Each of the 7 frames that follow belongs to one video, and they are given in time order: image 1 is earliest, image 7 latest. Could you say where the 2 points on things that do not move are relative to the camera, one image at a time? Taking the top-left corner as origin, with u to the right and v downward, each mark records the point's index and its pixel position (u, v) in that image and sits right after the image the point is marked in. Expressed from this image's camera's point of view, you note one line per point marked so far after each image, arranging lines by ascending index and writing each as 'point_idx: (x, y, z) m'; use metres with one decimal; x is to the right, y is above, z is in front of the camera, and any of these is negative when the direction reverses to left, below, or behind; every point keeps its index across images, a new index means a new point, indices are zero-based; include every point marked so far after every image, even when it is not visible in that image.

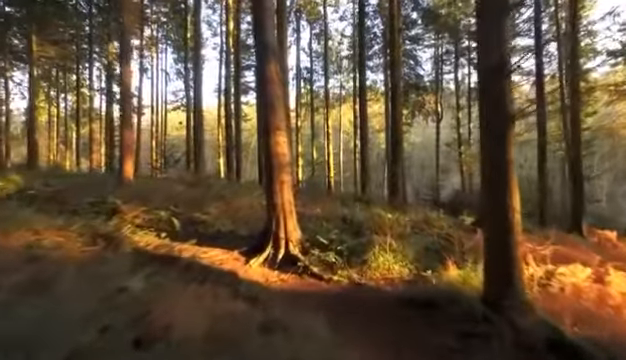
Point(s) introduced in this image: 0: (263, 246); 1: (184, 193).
0: (-0.4, -0.6, +10.9) m
1: (-1.7, -0.2, +16.4) m
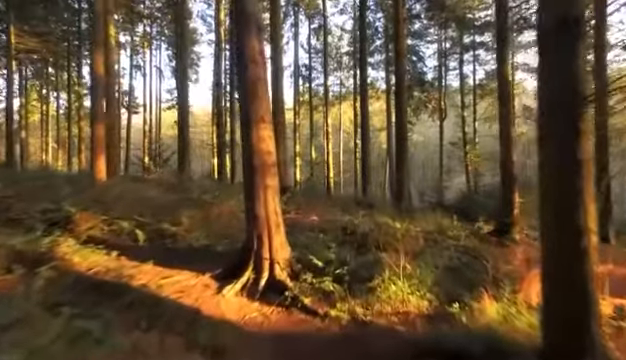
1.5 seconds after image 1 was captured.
0: (-0.5, -0.6, +8.6) m
1: (-1.8, -0.2, +14.1) m
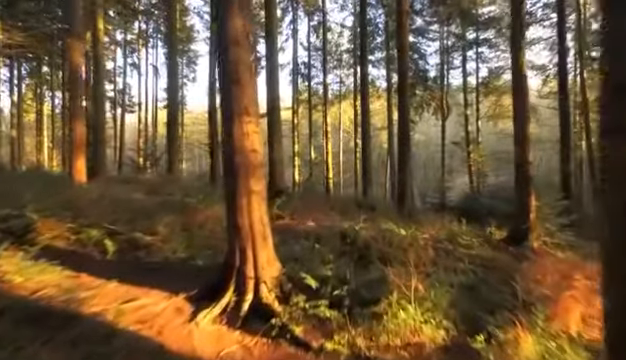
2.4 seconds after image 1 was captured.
0: (-0.5, -0.6, +7.2) m
1: (-1.8, -0.2, +12.8) m
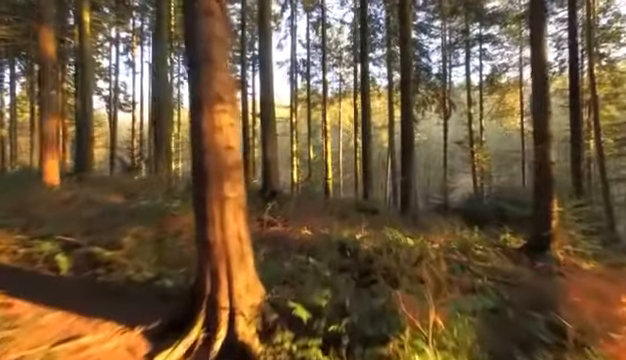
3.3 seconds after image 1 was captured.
0: (-0.6, -0.6, +5.7) m
1: (-1.9, -0.3, +11.3) m
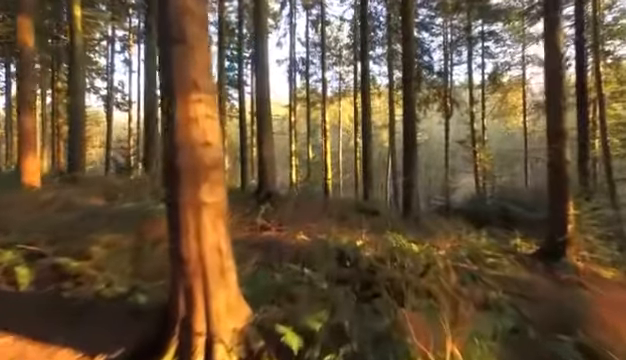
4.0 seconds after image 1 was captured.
0: (-0.6, -0.7, +4.8) m
1: (-1.9, -0.3, +10.4) m
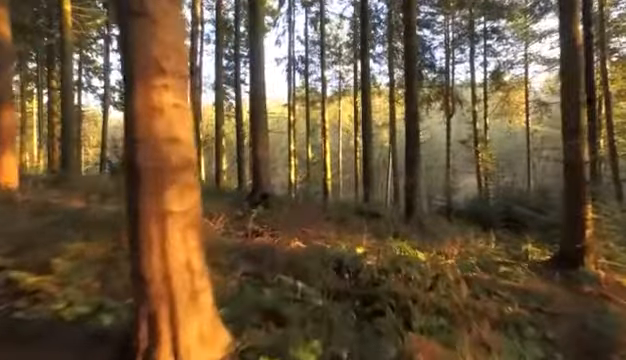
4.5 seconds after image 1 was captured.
0: (-0.6, -0.7, +3.9) m
1: (-1.9, -0.3, +9.5) m
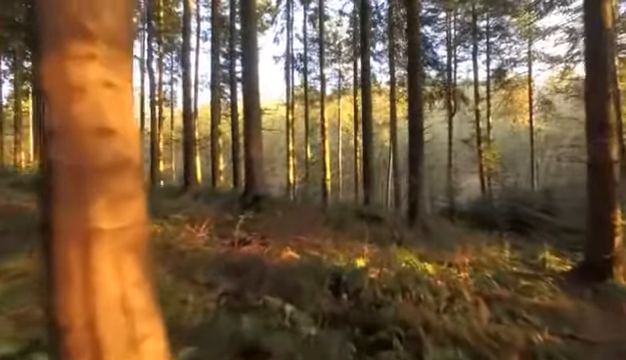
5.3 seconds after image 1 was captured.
0: (-0.7, -0.7, +2.8) m
1: (-2.0, -0.3, +8.3) m
